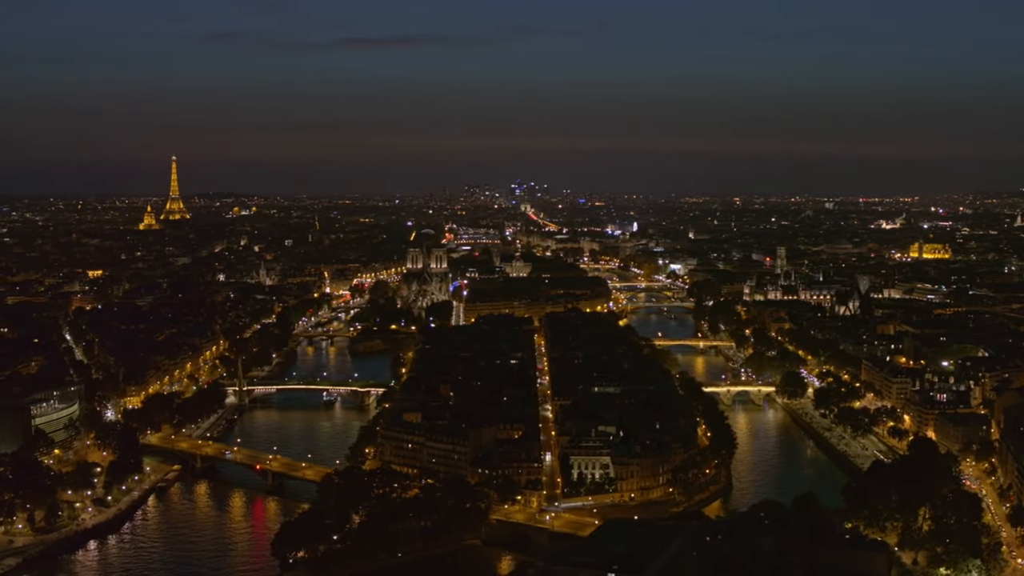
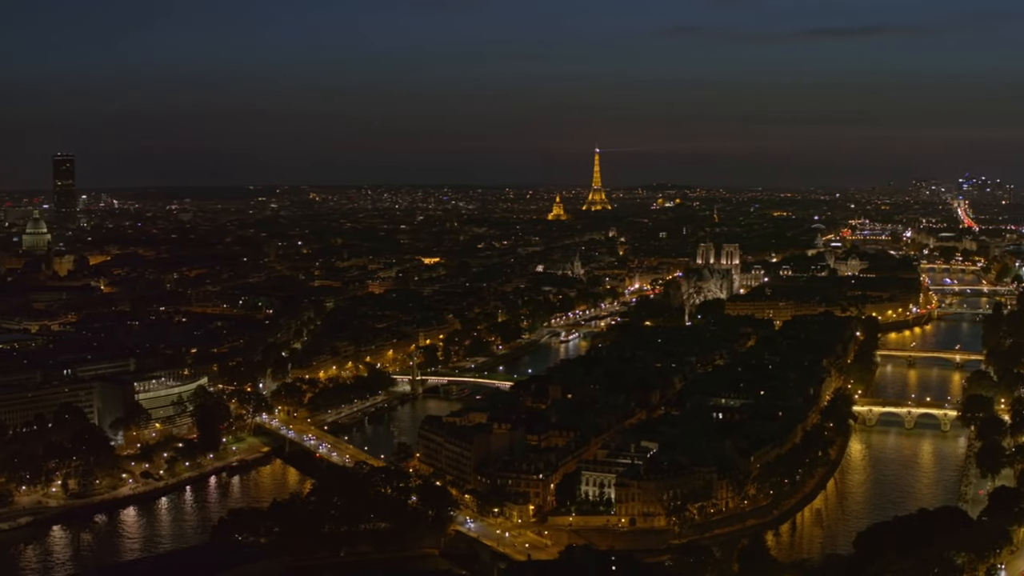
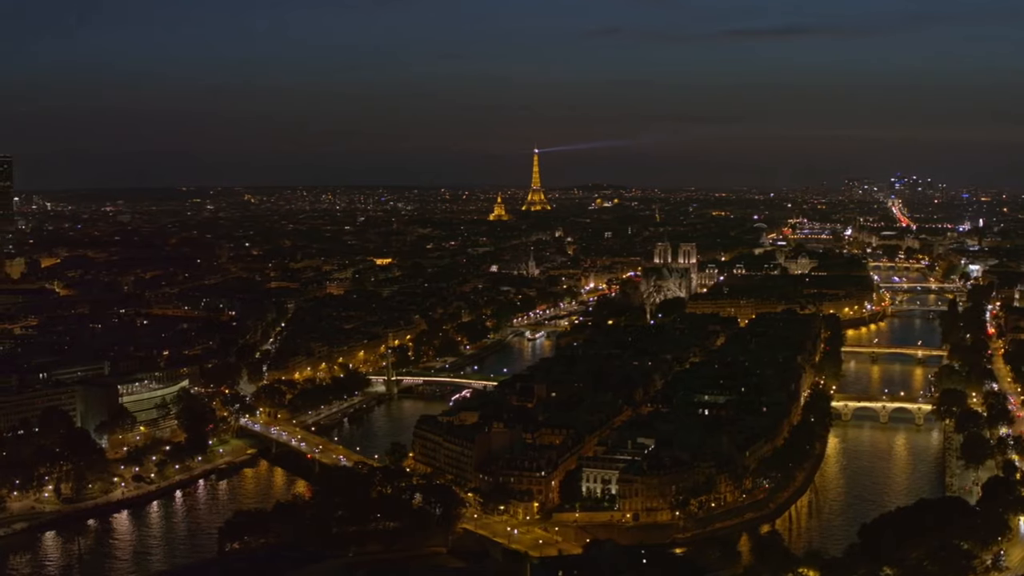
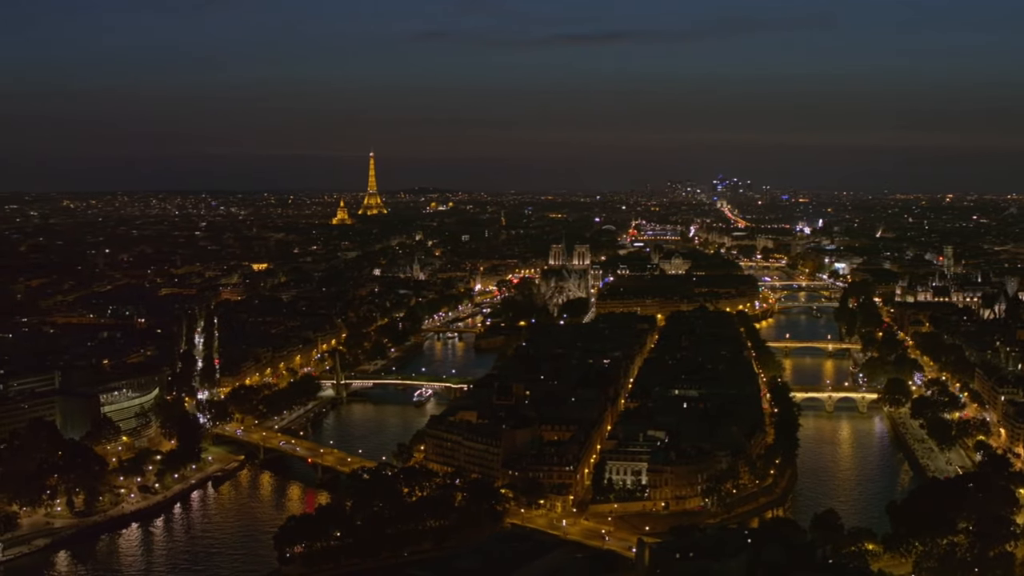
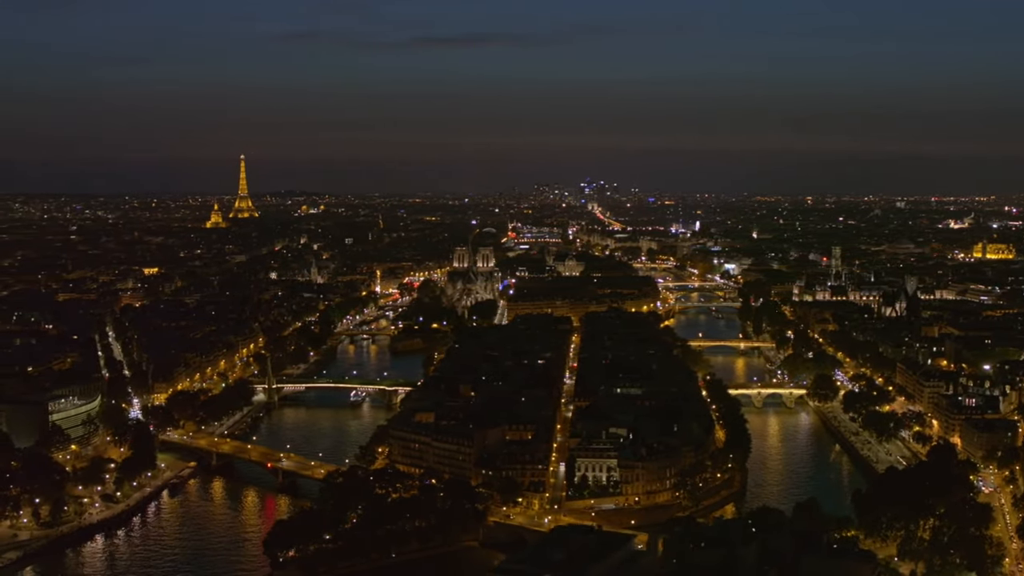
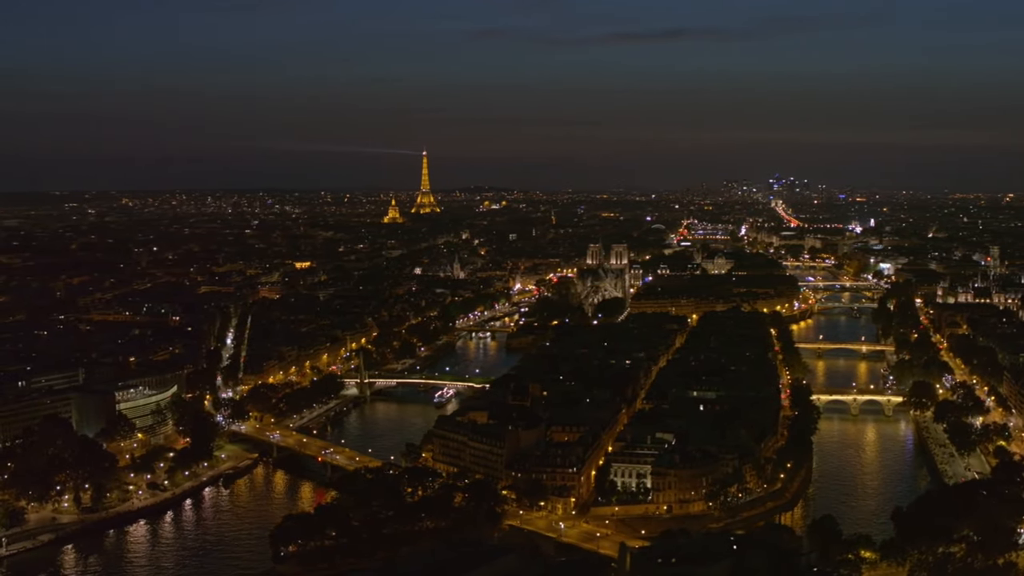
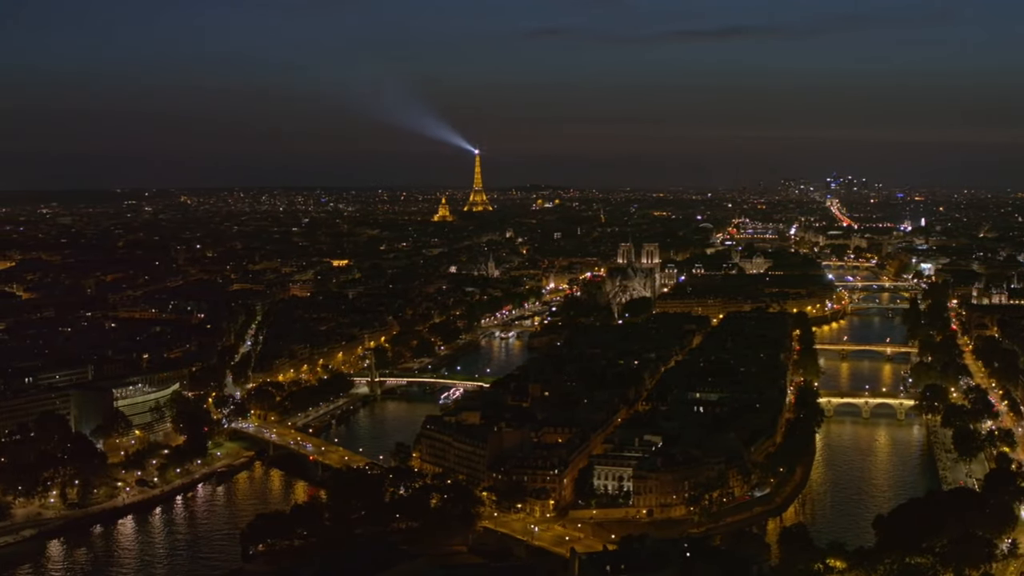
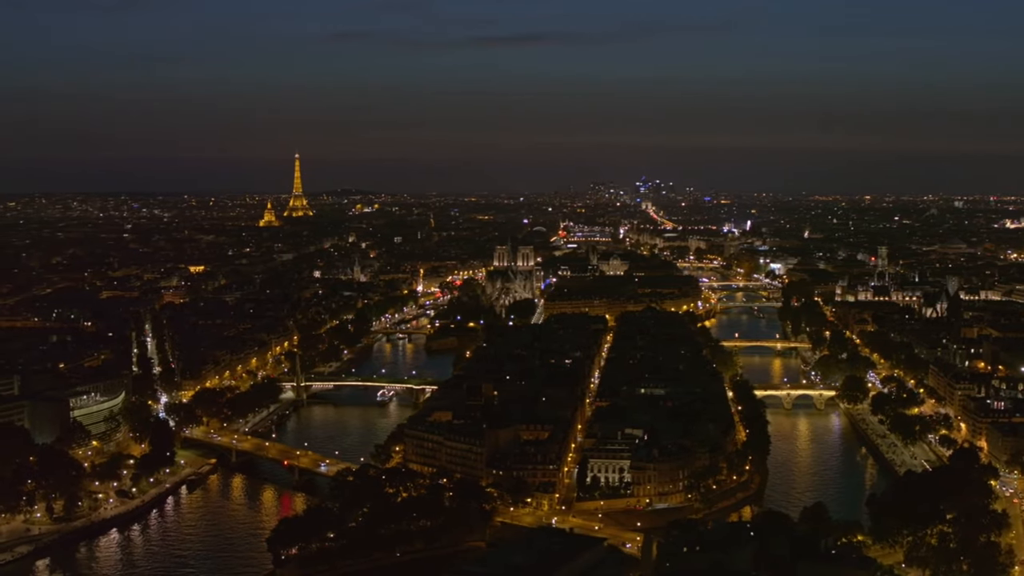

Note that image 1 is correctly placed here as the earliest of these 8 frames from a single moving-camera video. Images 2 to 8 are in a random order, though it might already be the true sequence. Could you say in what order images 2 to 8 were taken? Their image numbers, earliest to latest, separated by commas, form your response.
5, 8, 4, 6, 7, 3, 2
